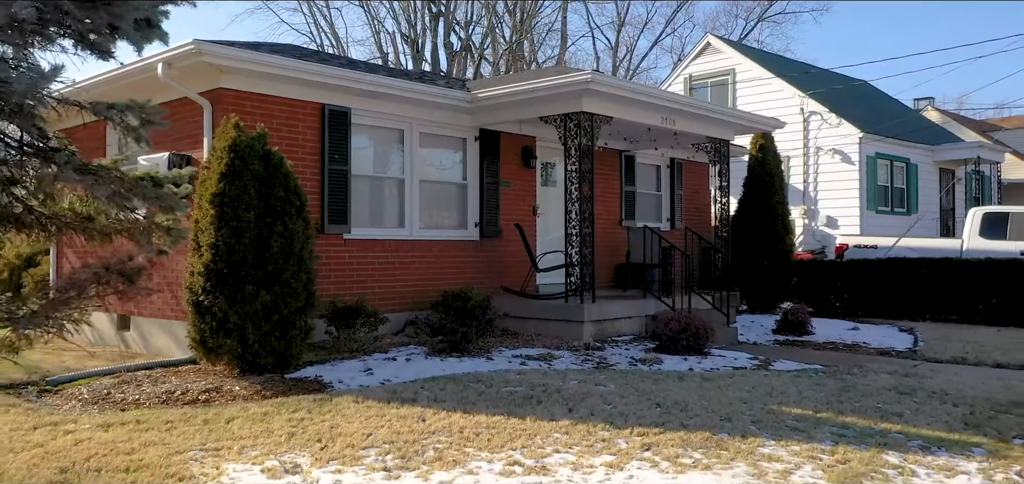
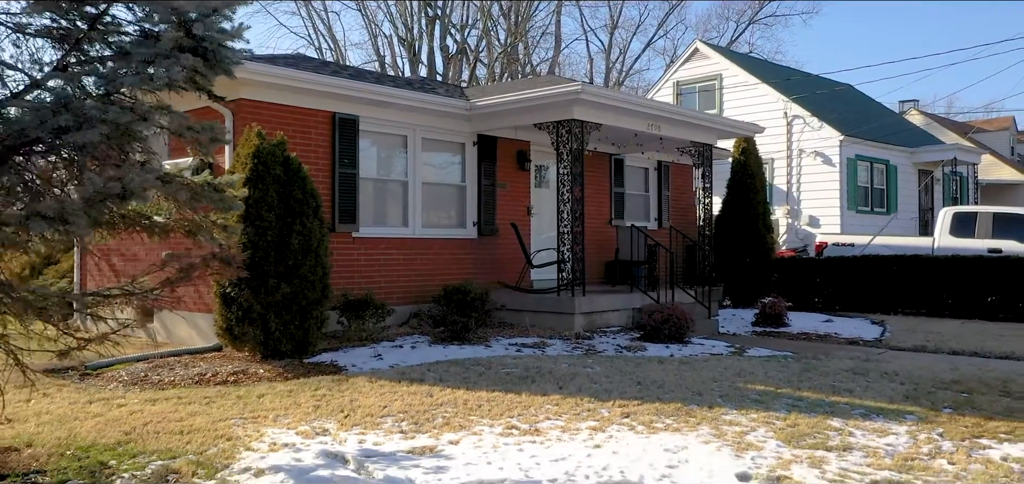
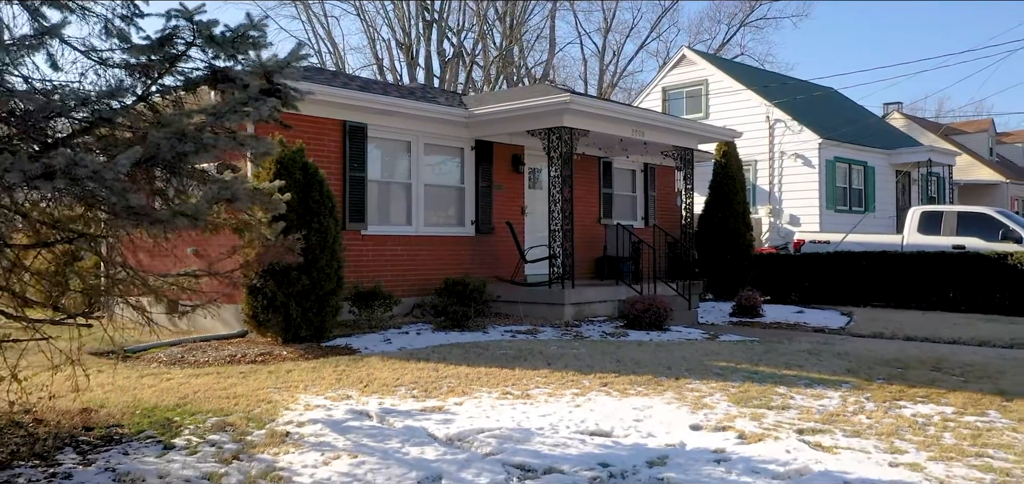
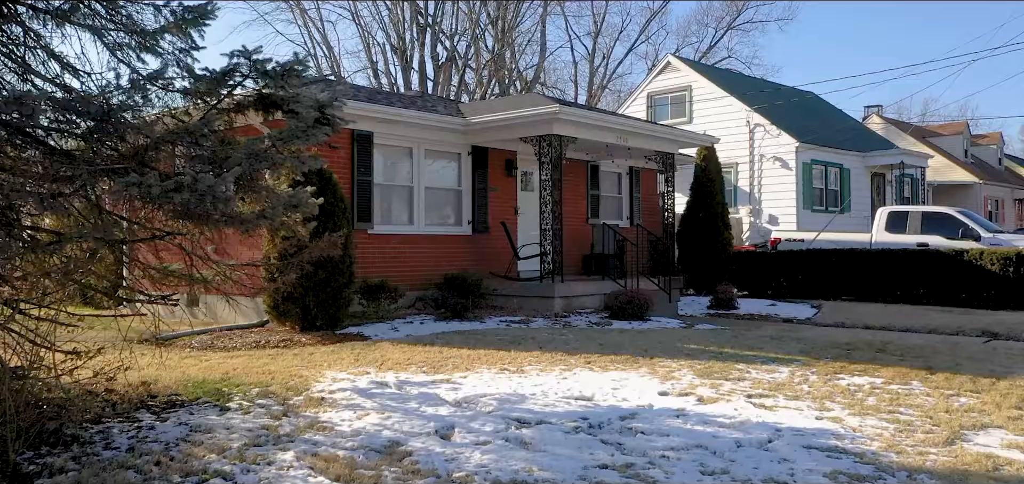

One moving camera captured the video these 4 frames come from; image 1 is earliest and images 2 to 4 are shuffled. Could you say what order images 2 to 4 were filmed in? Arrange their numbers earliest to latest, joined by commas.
2, 3, 4
